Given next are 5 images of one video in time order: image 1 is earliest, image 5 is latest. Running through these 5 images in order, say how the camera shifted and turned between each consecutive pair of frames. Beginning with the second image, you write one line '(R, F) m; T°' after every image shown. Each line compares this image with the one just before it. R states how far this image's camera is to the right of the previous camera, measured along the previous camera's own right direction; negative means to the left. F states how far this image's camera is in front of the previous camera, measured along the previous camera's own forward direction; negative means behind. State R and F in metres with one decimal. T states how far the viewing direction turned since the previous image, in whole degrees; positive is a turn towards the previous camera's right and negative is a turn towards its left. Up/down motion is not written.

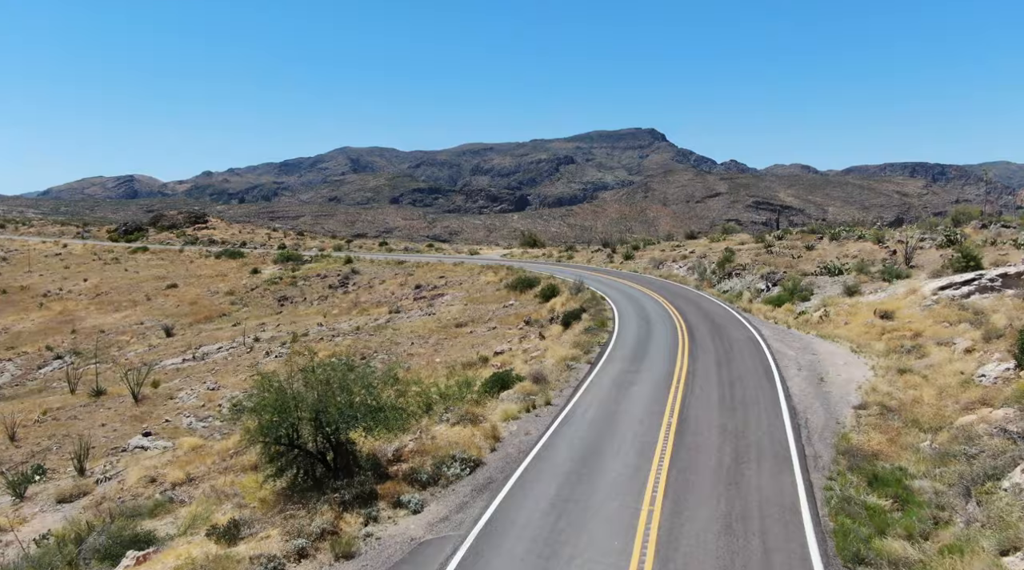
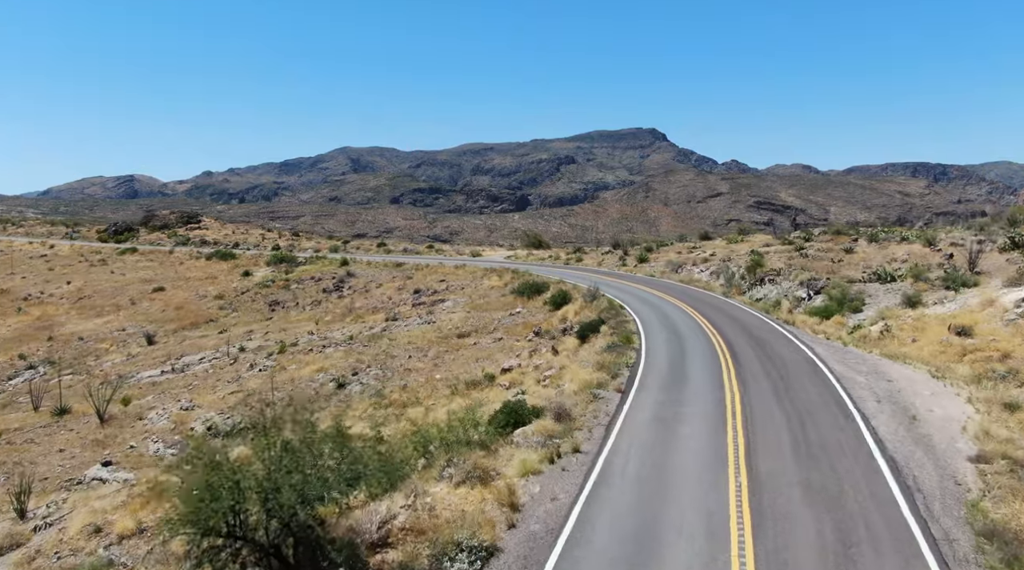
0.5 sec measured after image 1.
(-0.3, +4.0) m; 0°
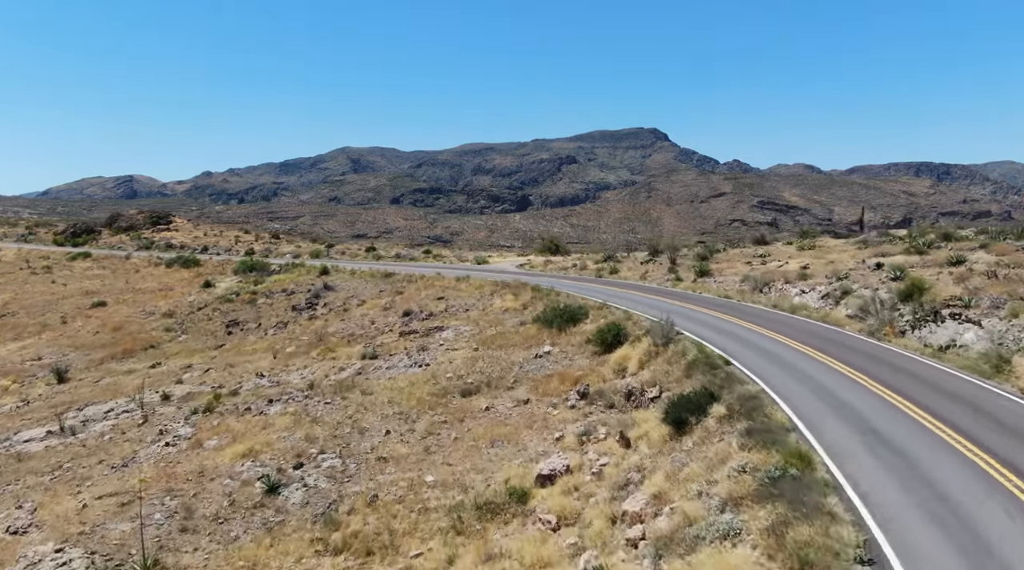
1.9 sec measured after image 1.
(-0.9, +13.1) m; 0°
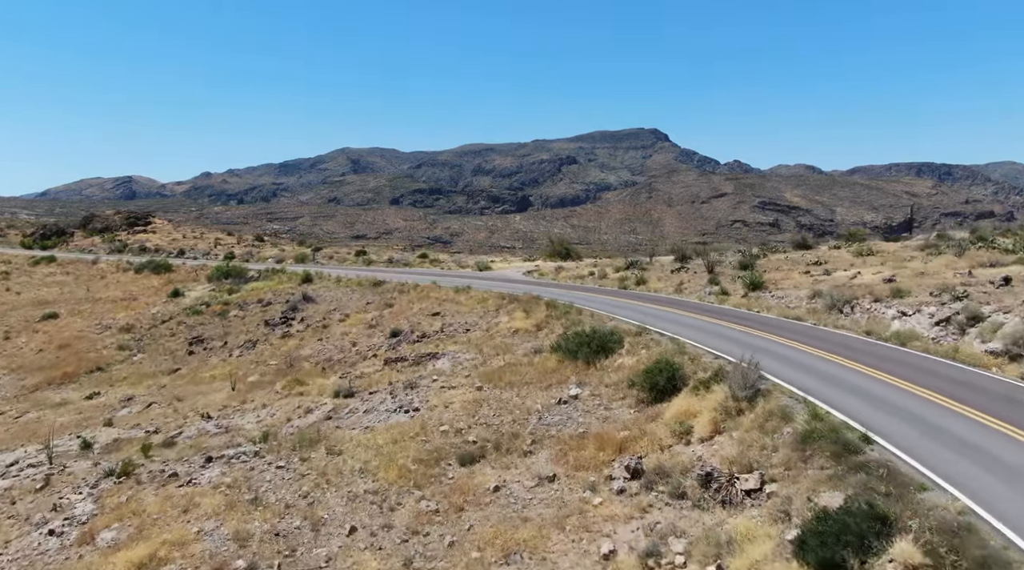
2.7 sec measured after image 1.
(-0.4, +7.5) m; 0°
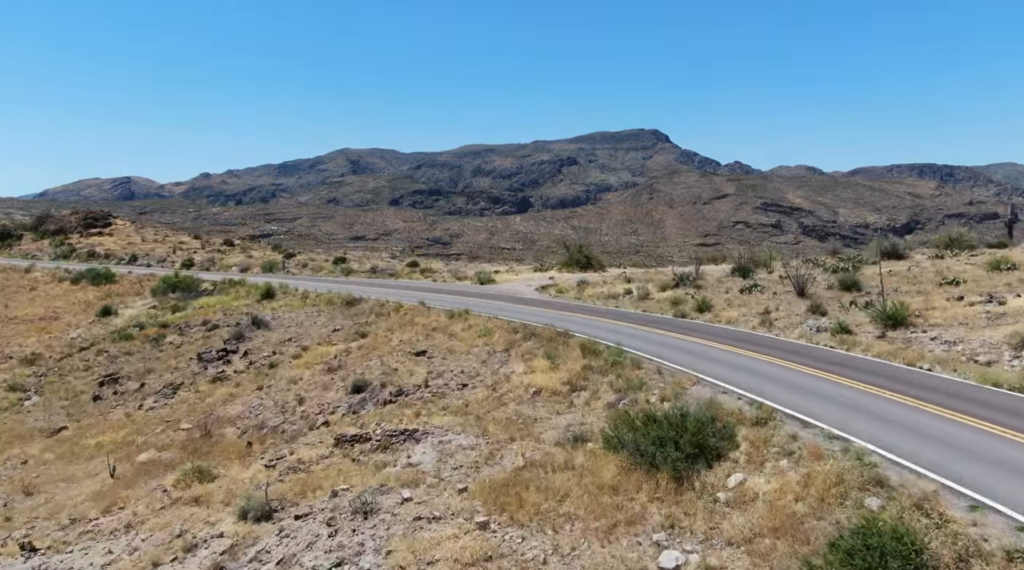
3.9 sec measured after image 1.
(-0.5, +11.3) m; 0°
